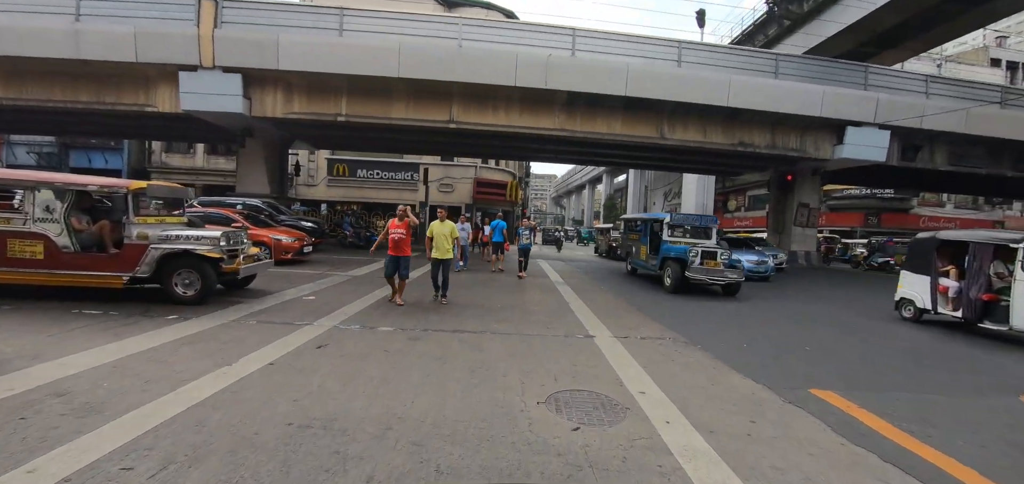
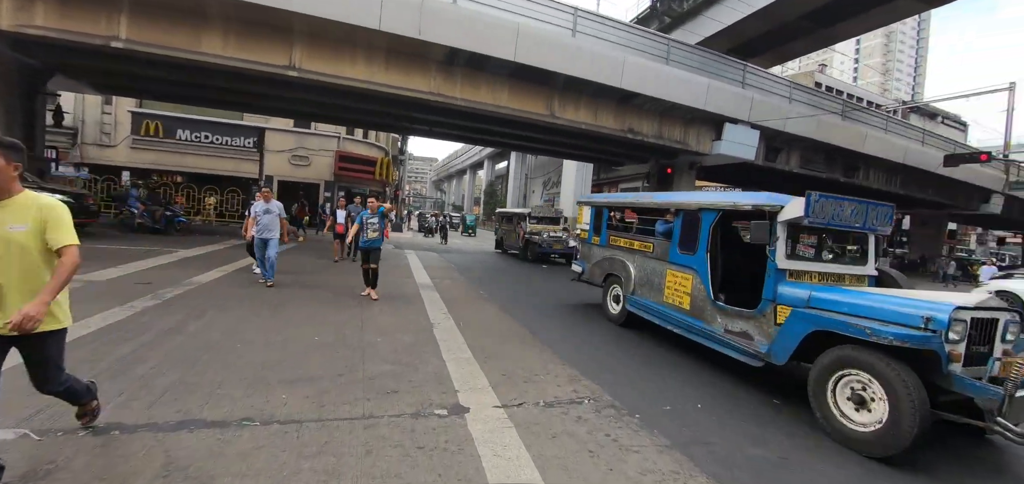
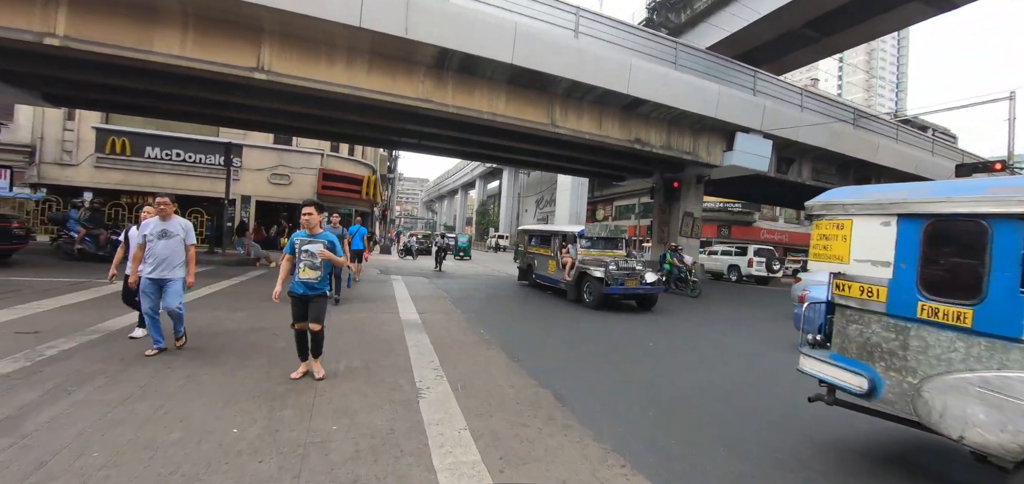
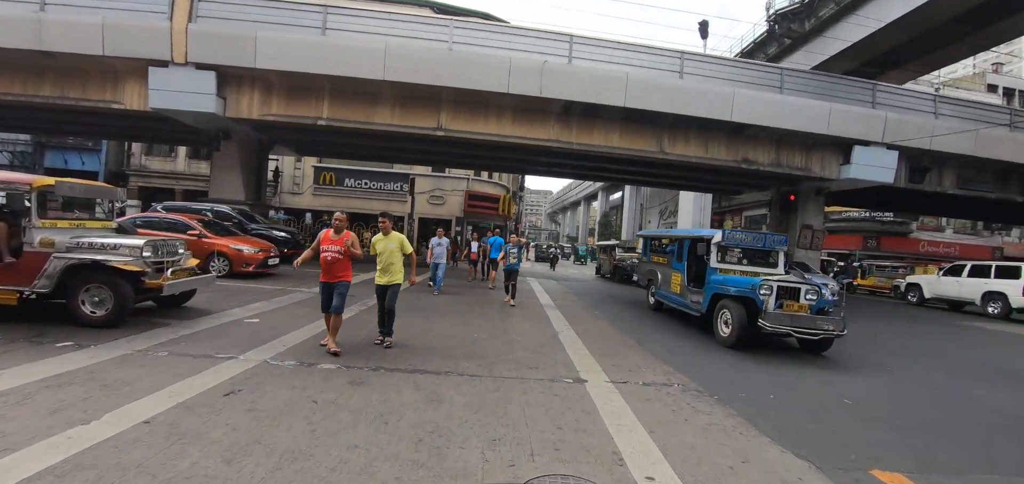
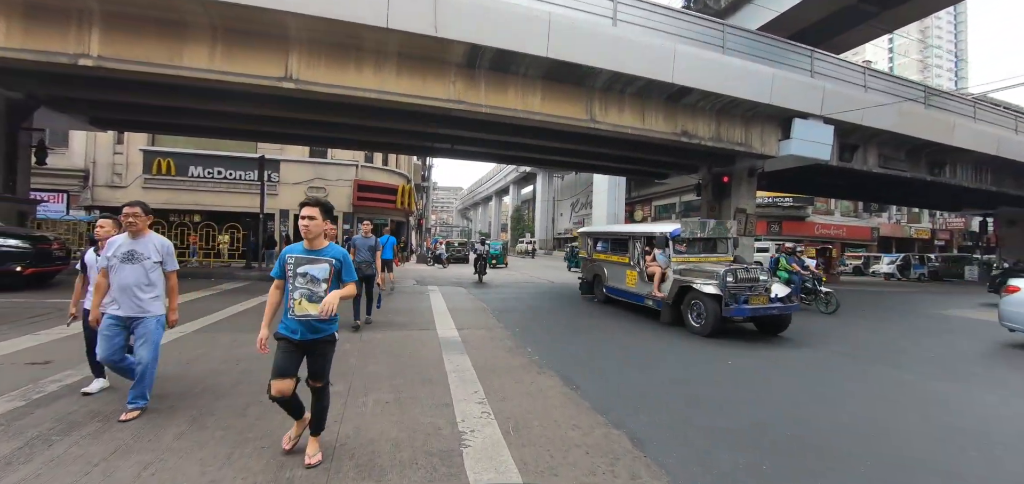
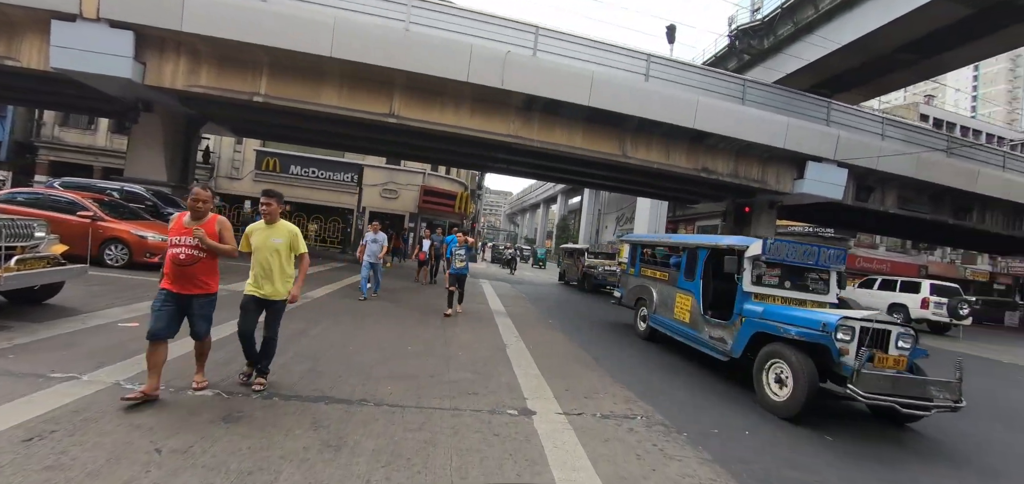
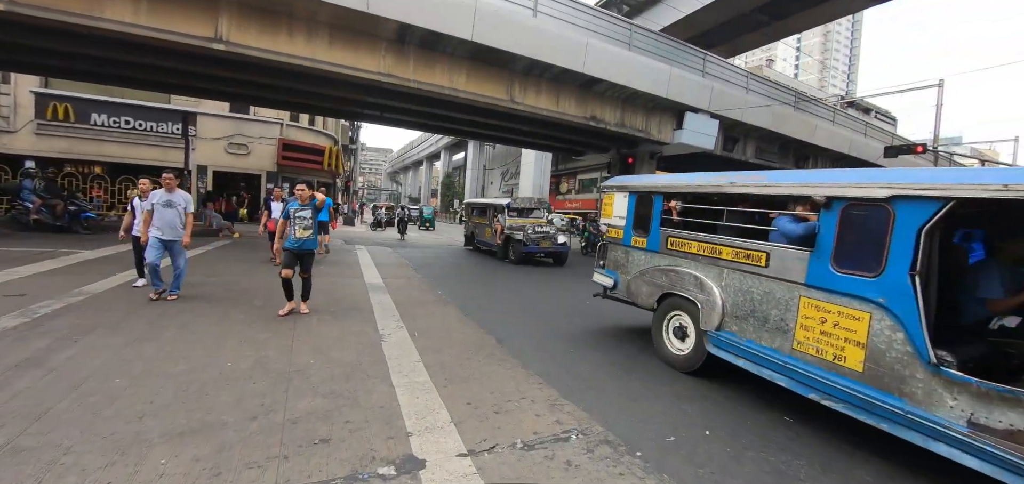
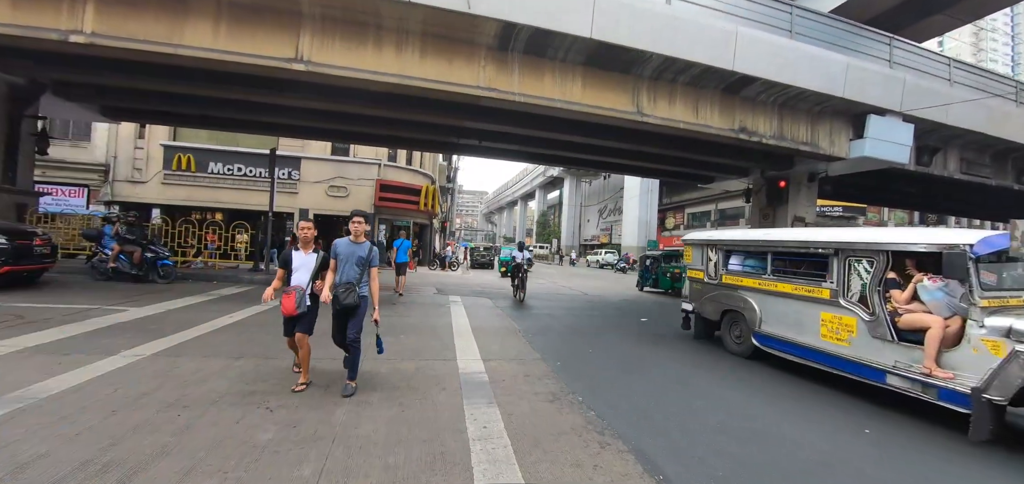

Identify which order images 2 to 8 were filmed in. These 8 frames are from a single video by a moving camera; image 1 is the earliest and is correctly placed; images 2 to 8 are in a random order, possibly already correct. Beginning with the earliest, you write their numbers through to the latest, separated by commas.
4, 6, 2, 7, 3, 5, 8
